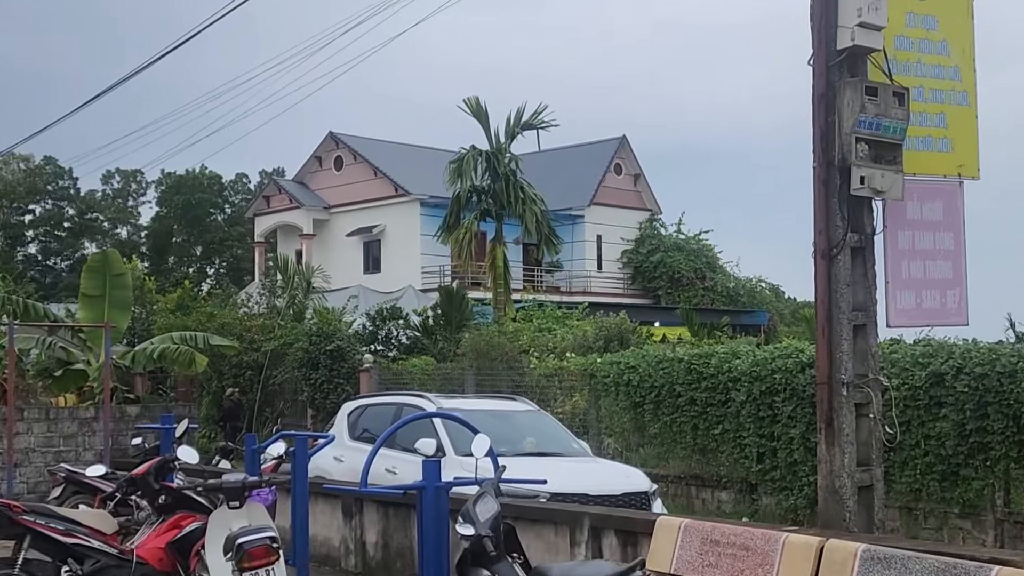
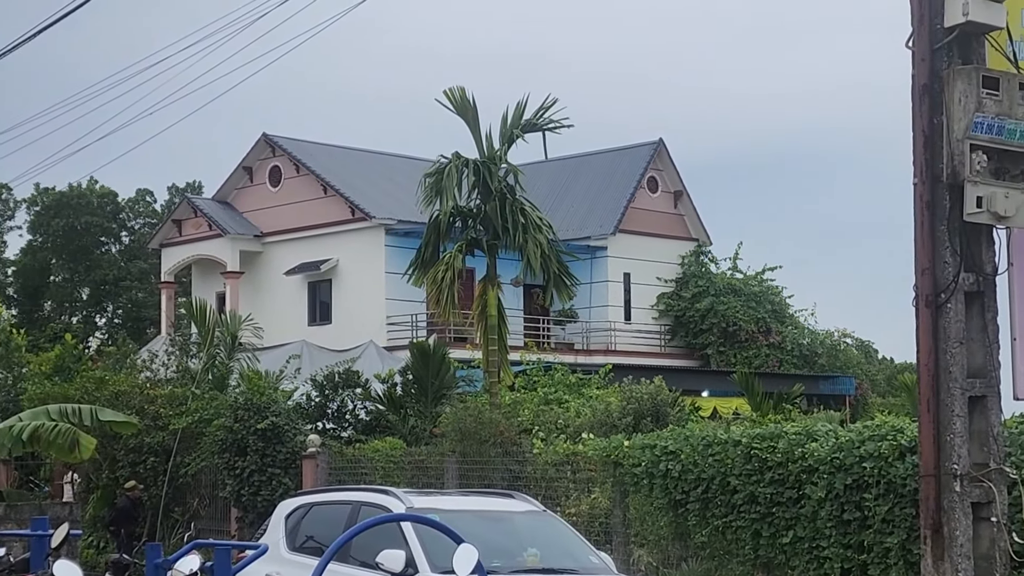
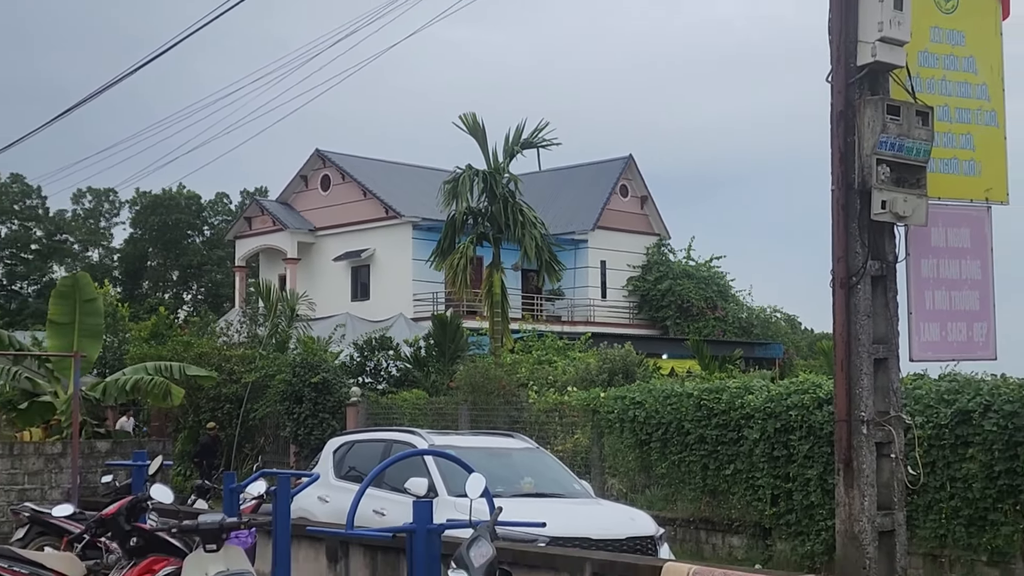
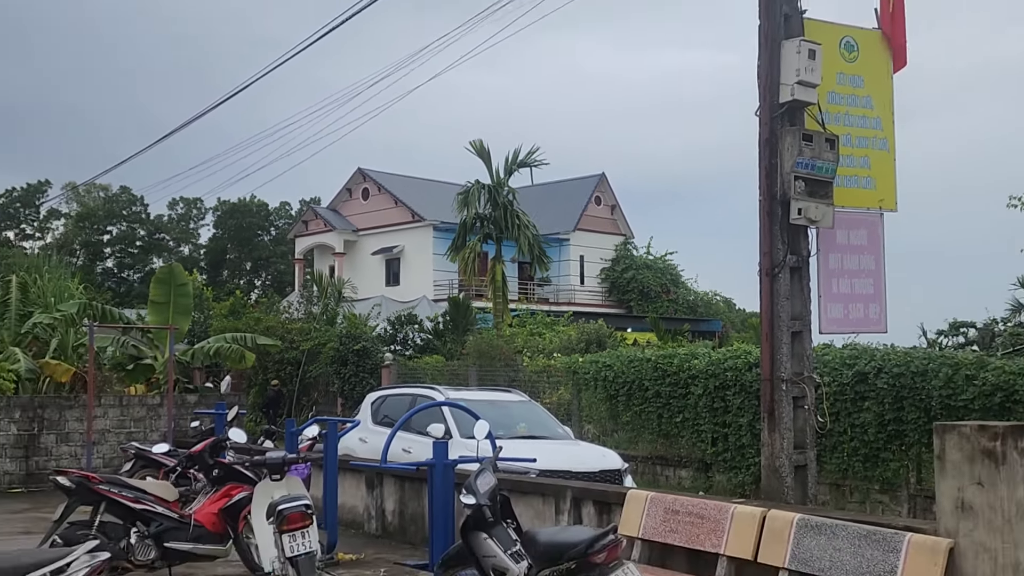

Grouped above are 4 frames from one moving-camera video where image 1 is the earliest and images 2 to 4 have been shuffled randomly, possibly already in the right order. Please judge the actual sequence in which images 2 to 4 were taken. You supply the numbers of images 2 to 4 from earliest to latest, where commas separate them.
2, 3, 4
